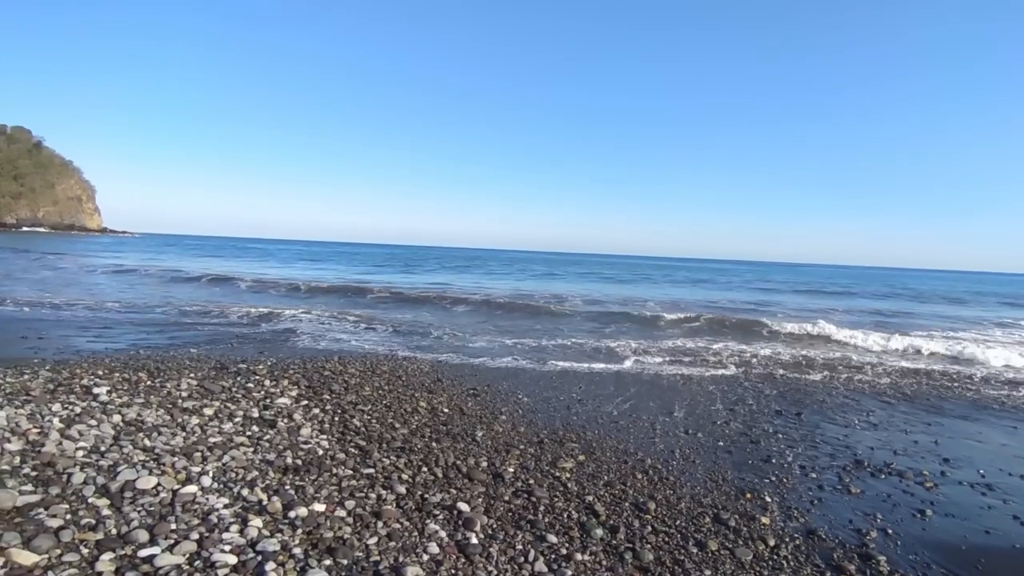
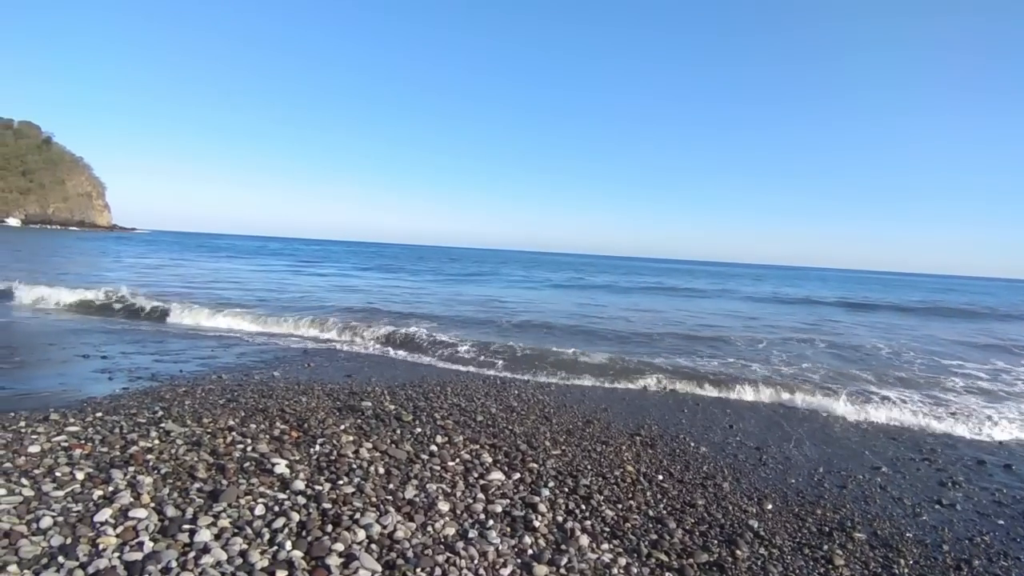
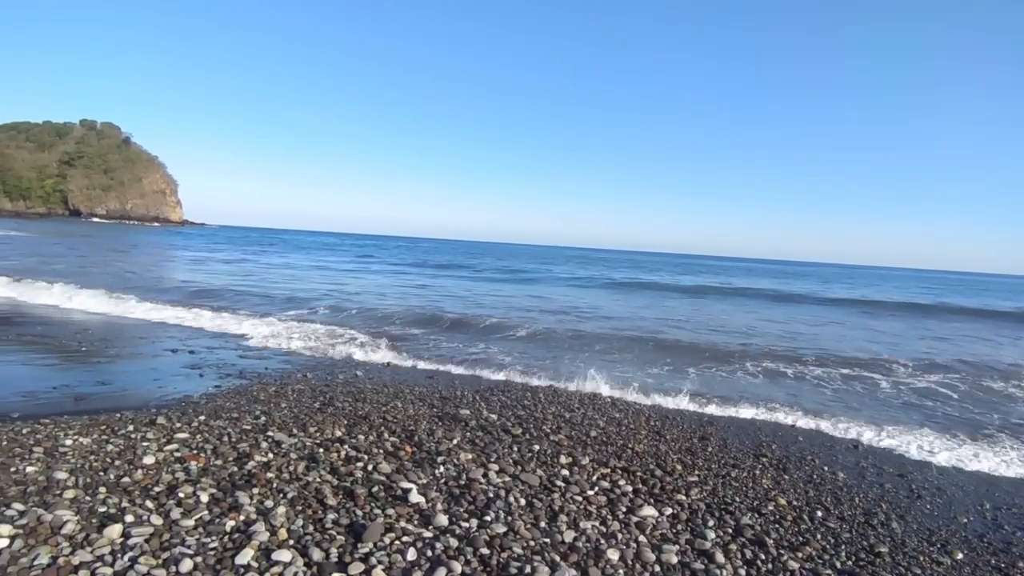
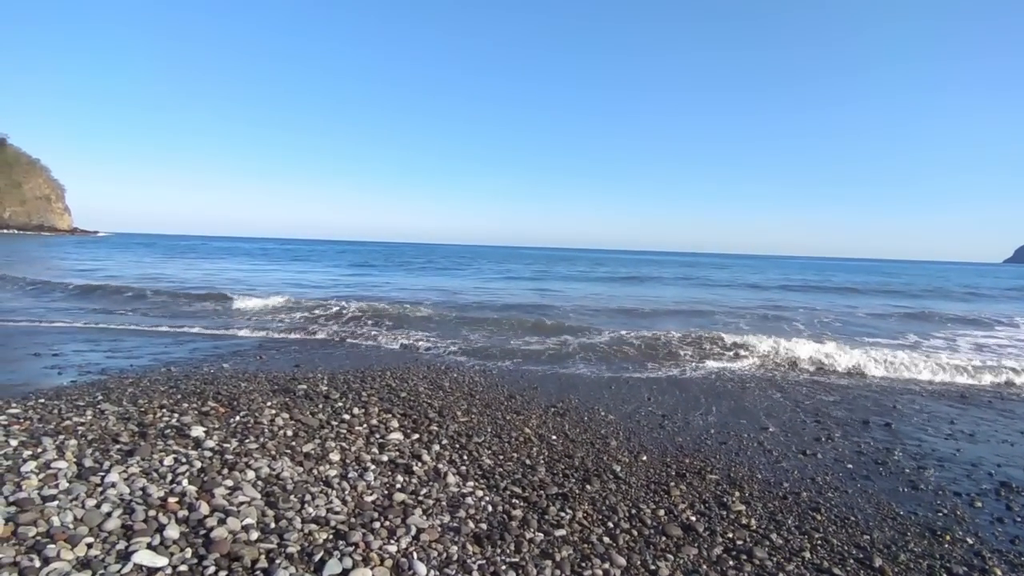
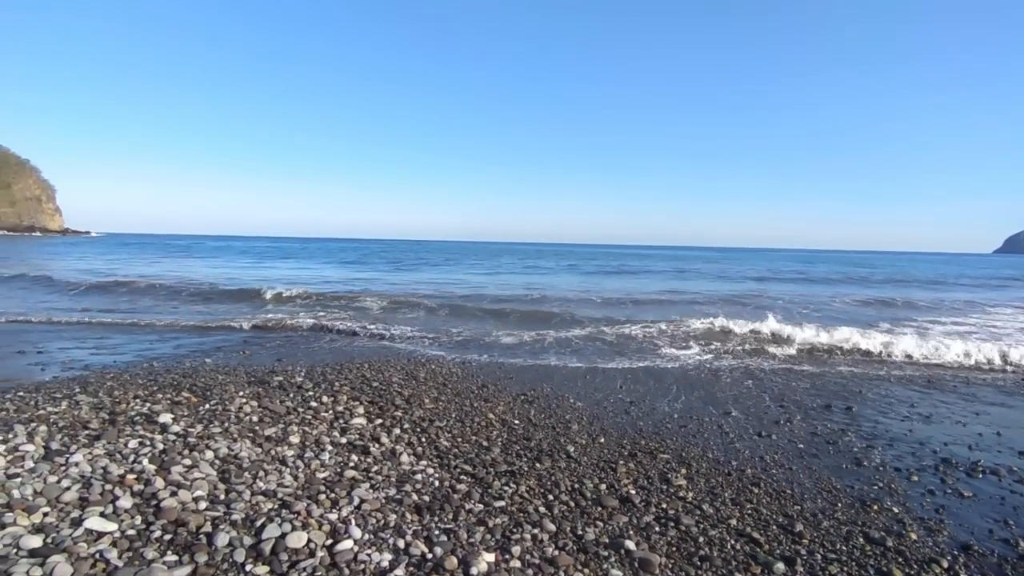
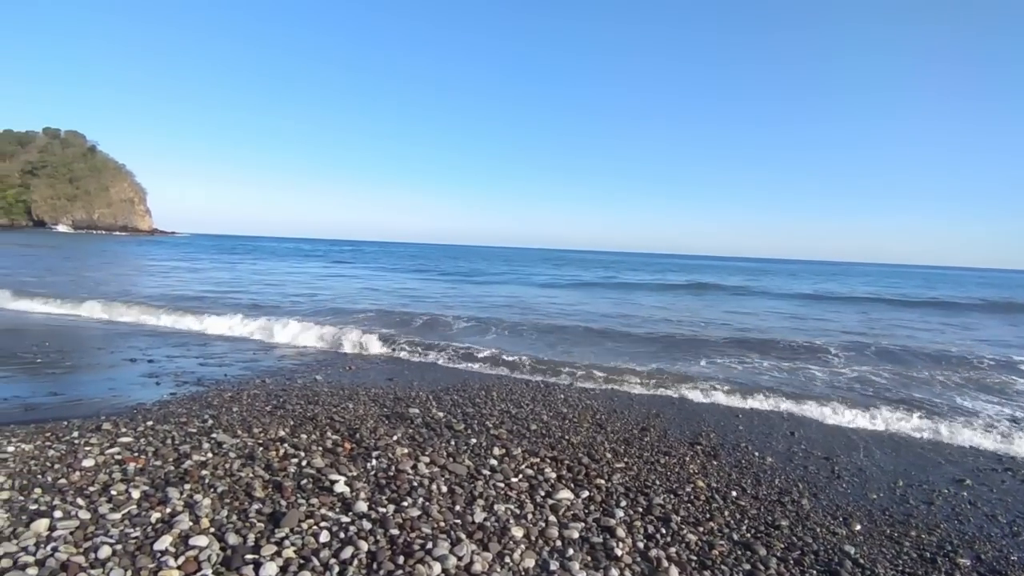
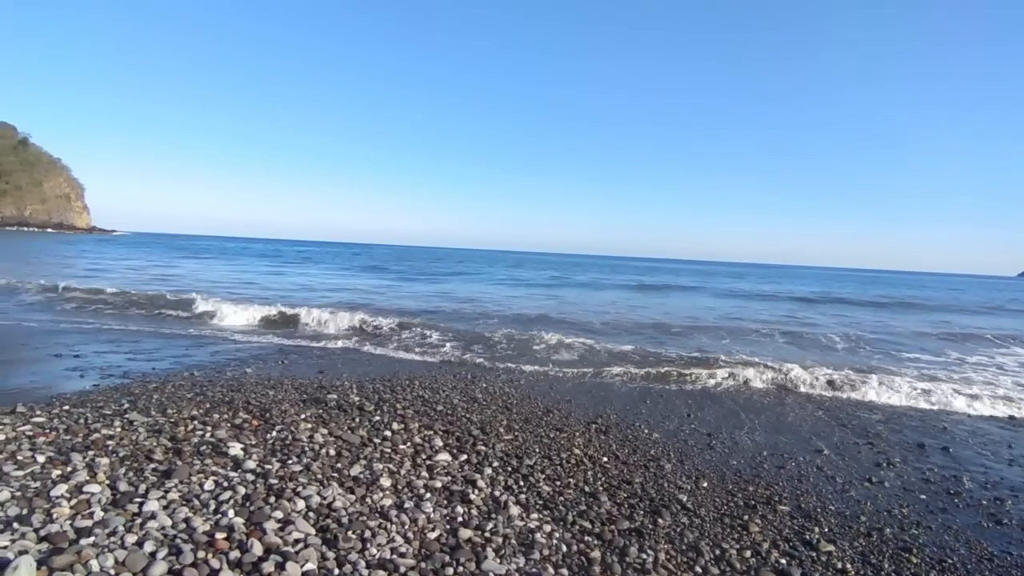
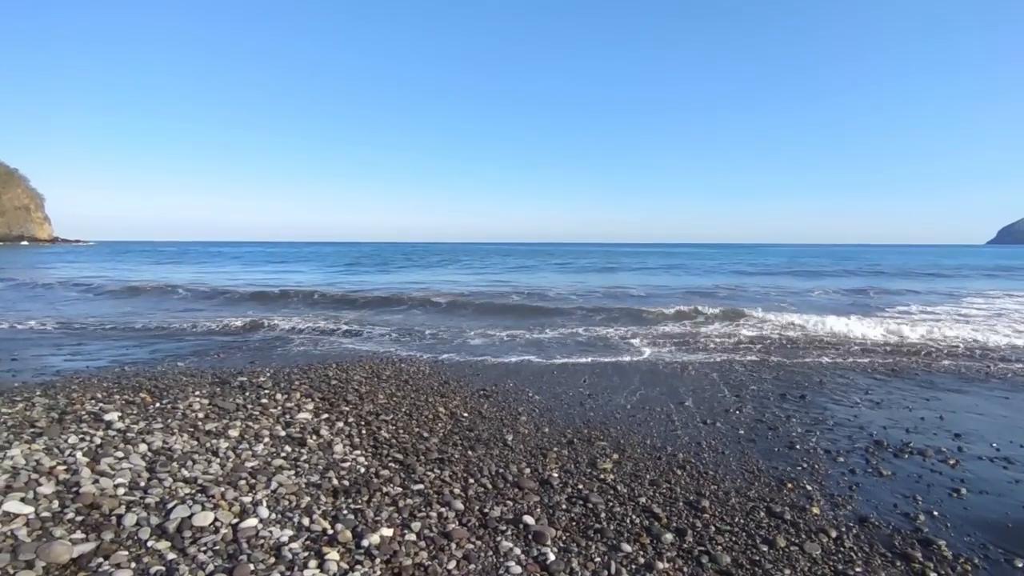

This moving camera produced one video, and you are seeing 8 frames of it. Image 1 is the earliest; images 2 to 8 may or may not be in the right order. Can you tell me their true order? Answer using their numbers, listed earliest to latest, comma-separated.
8, 5, 4, 7, 2, 6, 3
